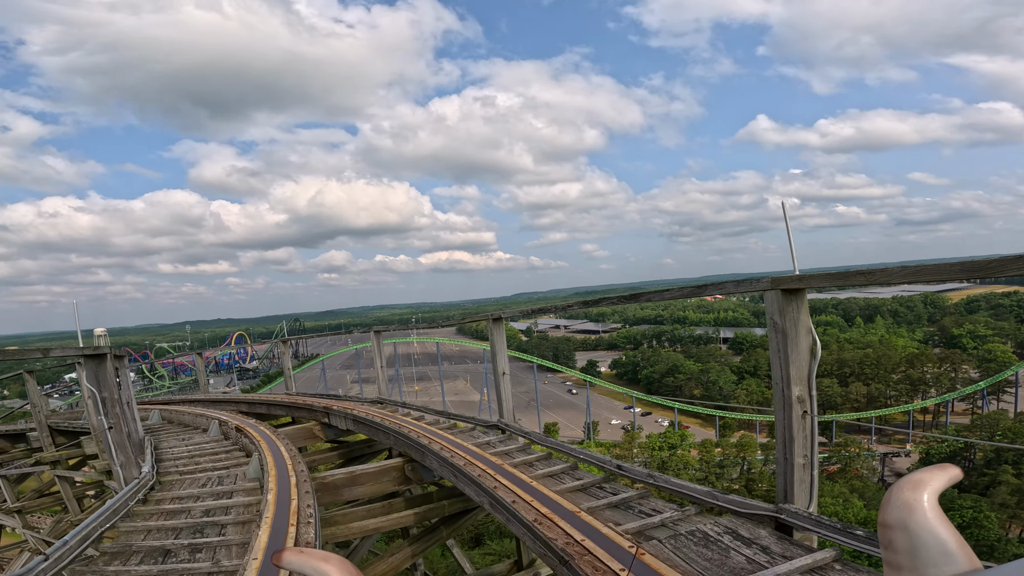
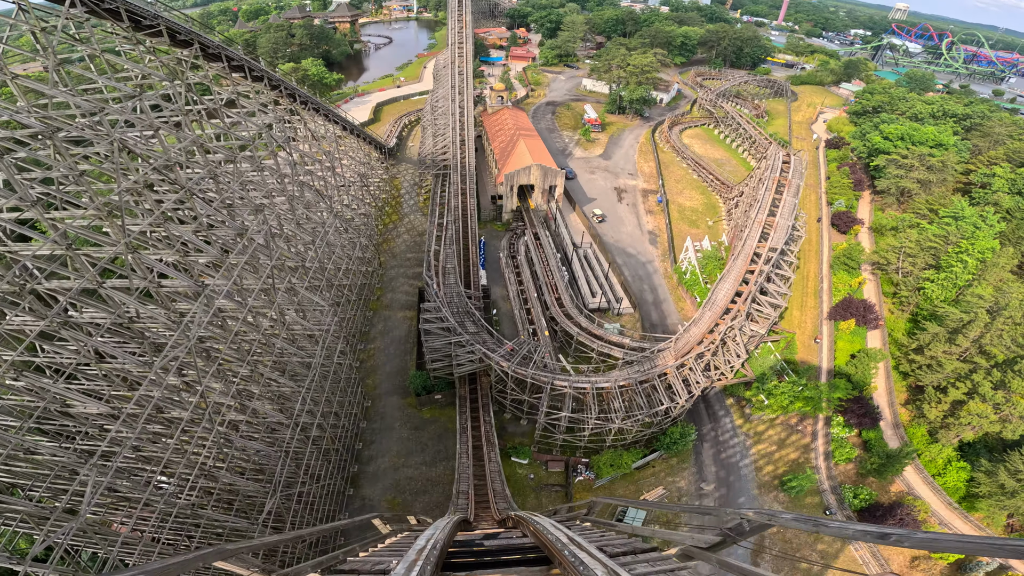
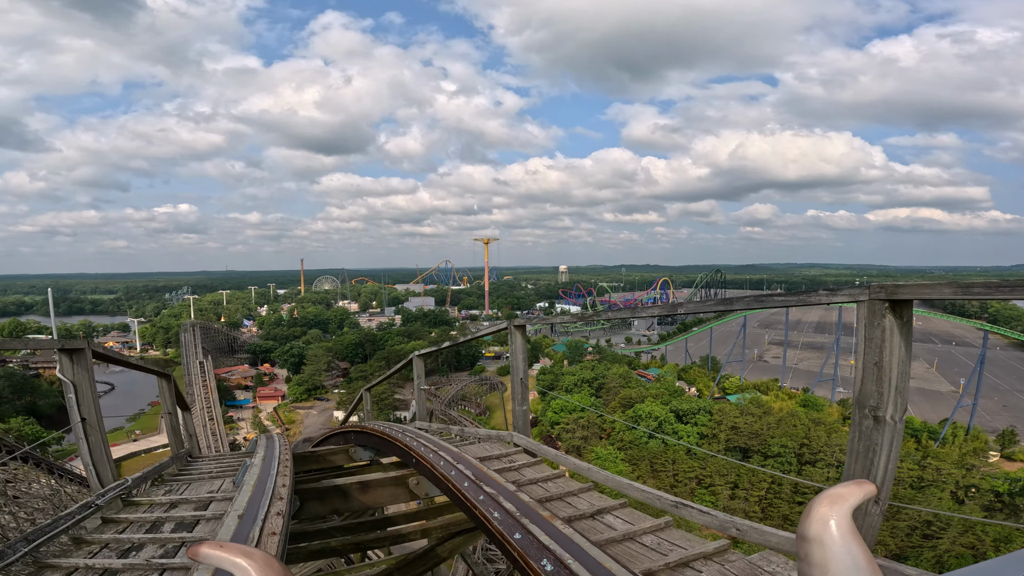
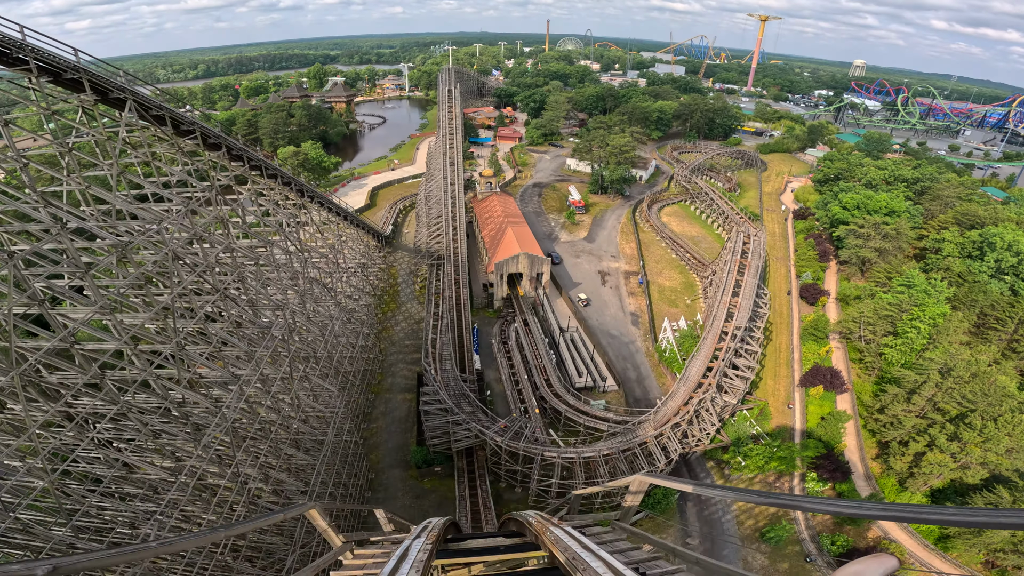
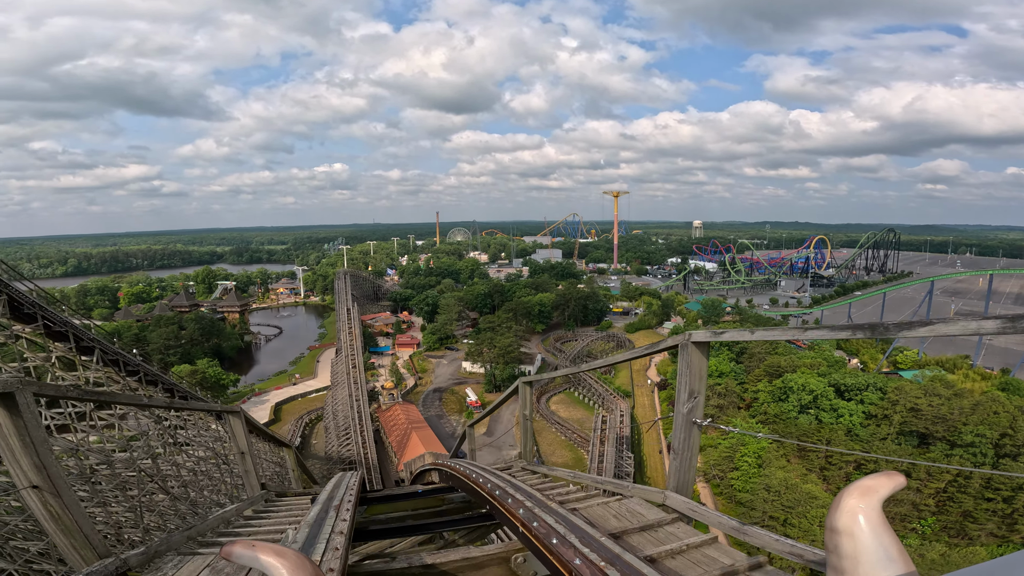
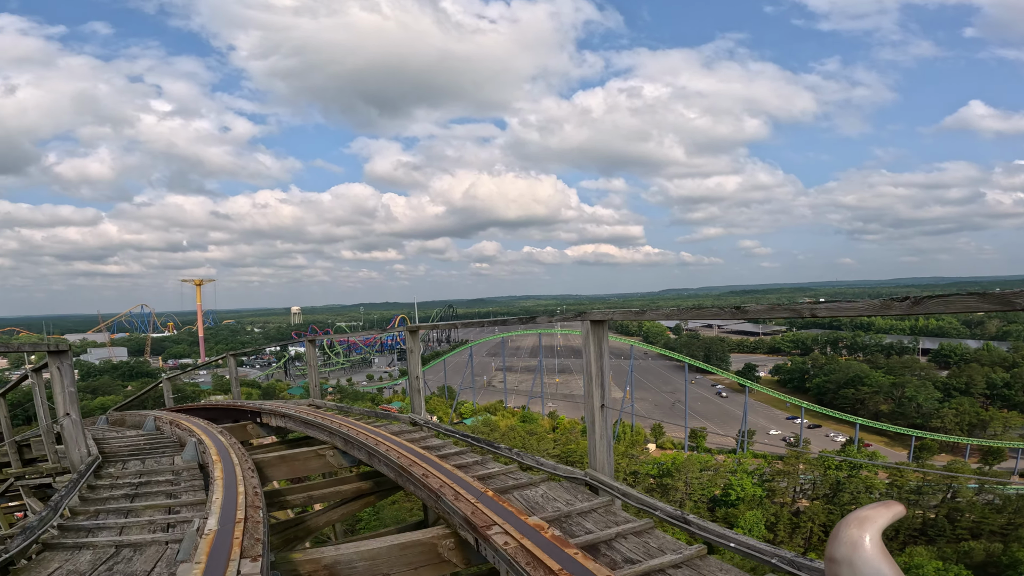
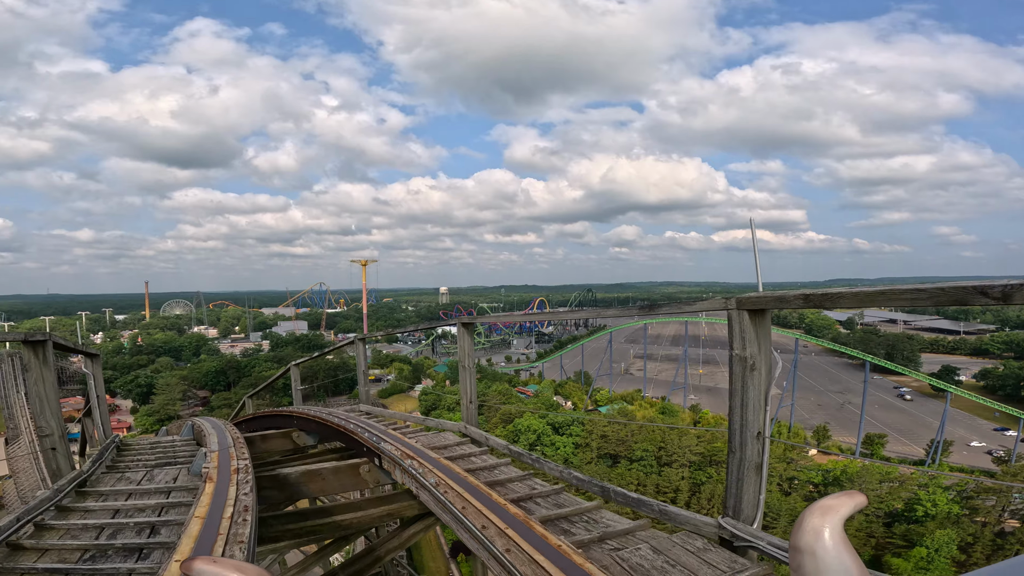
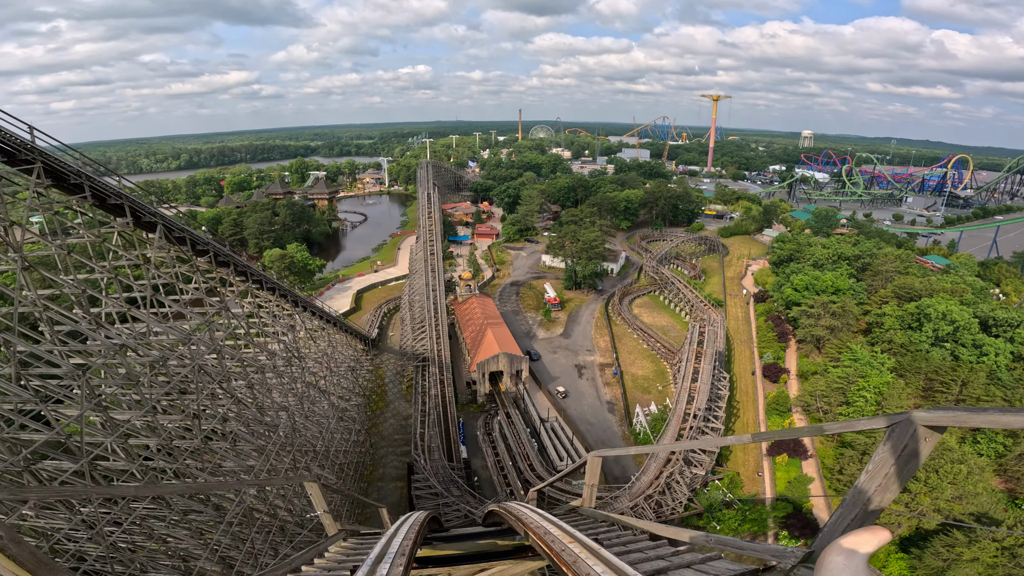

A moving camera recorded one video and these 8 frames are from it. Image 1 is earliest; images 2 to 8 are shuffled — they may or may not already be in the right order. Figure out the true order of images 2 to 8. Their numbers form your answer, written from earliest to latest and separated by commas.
6, 7, 3, 5, 8, 4, 2
